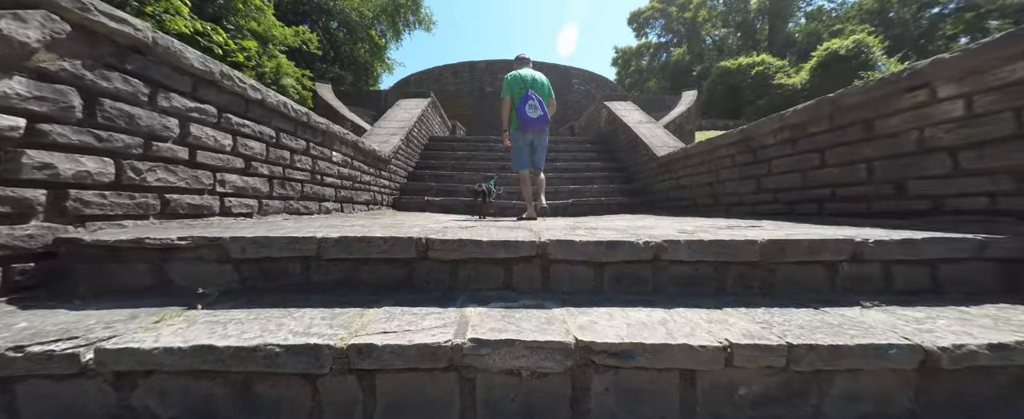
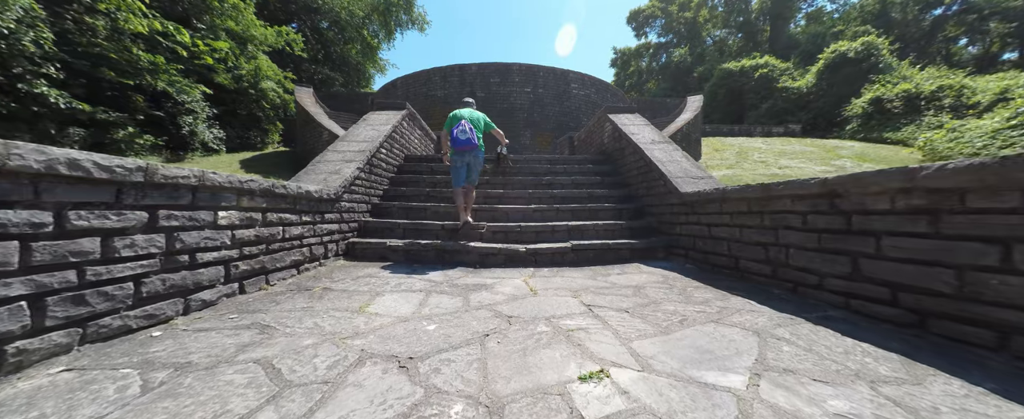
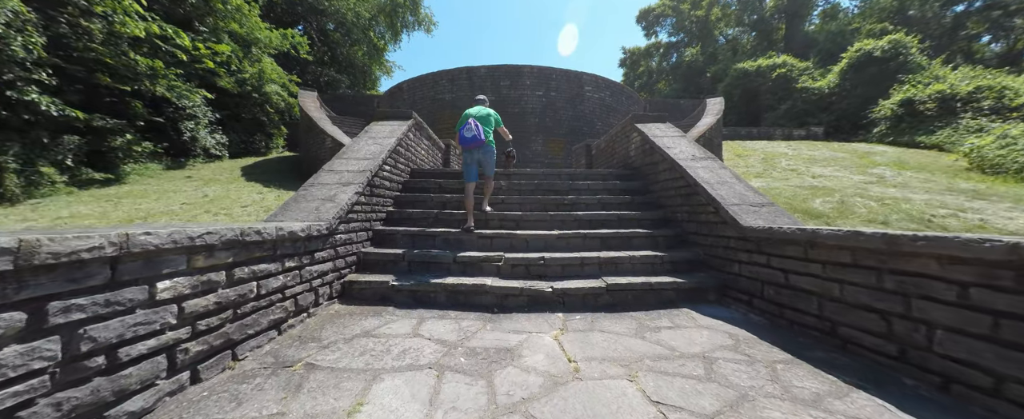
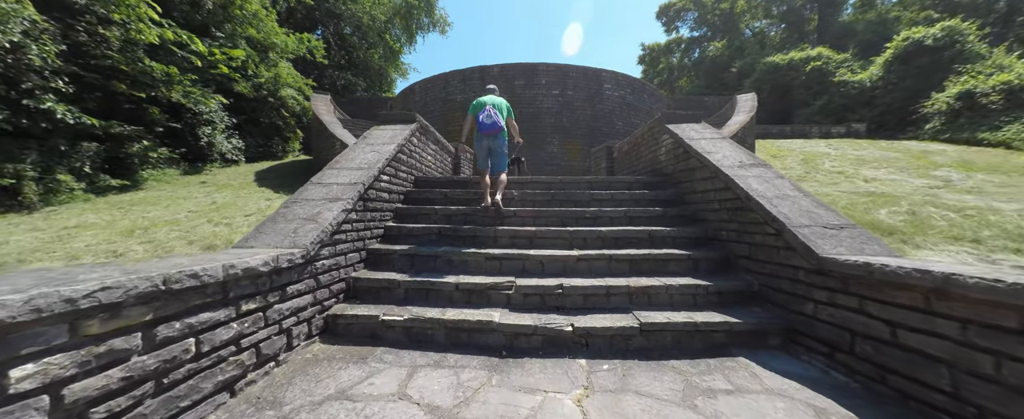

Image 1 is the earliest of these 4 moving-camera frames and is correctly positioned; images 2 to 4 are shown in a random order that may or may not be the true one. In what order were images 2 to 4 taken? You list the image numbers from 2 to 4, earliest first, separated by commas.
2, 3, 4
